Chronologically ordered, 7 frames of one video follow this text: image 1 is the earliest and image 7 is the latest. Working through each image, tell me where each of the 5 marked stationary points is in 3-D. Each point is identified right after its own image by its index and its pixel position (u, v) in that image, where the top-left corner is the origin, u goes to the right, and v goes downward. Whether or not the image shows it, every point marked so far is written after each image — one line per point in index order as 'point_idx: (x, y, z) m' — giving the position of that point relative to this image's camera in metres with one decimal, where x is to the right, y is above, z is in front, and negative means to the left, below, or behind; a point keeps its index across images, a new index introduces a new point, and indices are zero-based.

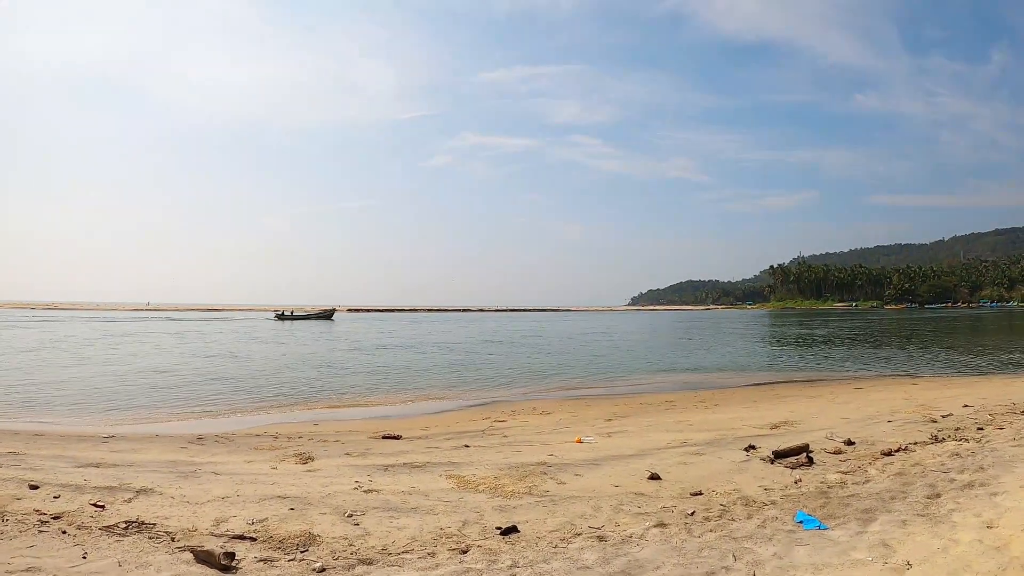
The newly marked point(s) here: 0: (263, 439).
0: (-6.7, -4.1, +14.7) m
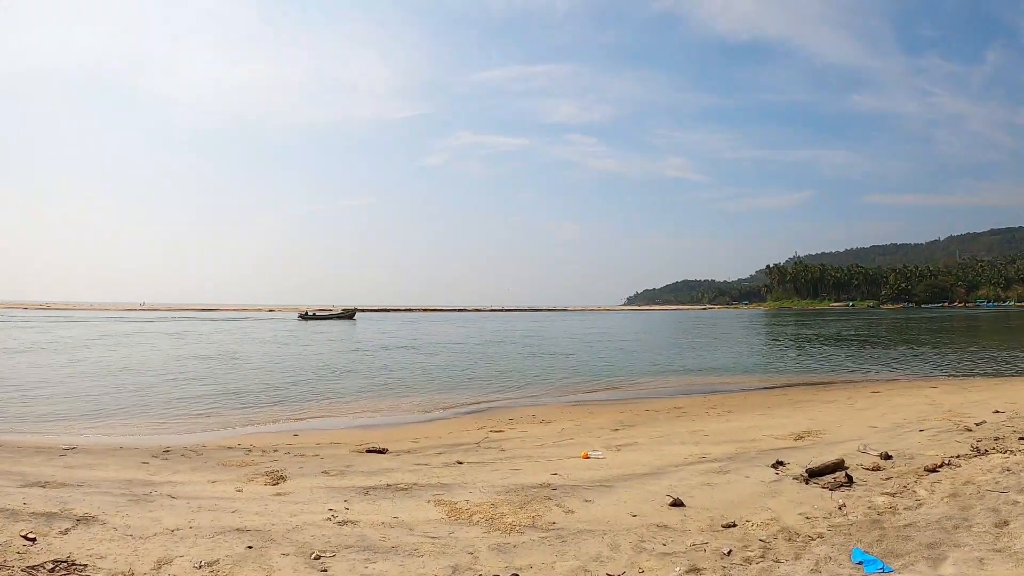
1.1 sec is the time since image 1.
0: (-6.7, -4.0, +13.3) m
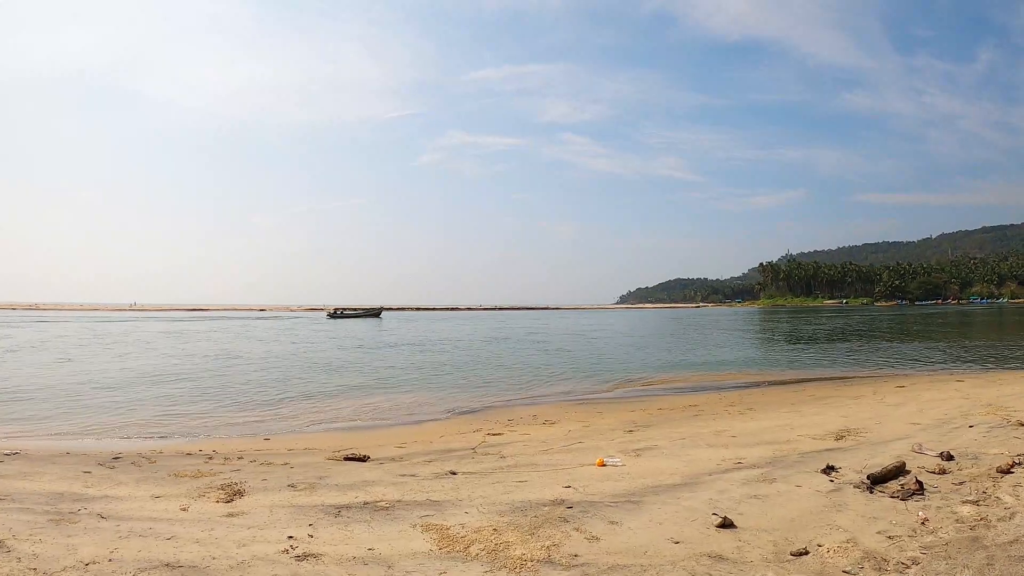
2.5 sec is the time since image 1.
0: (-6.7, -3.6, +11.5) m
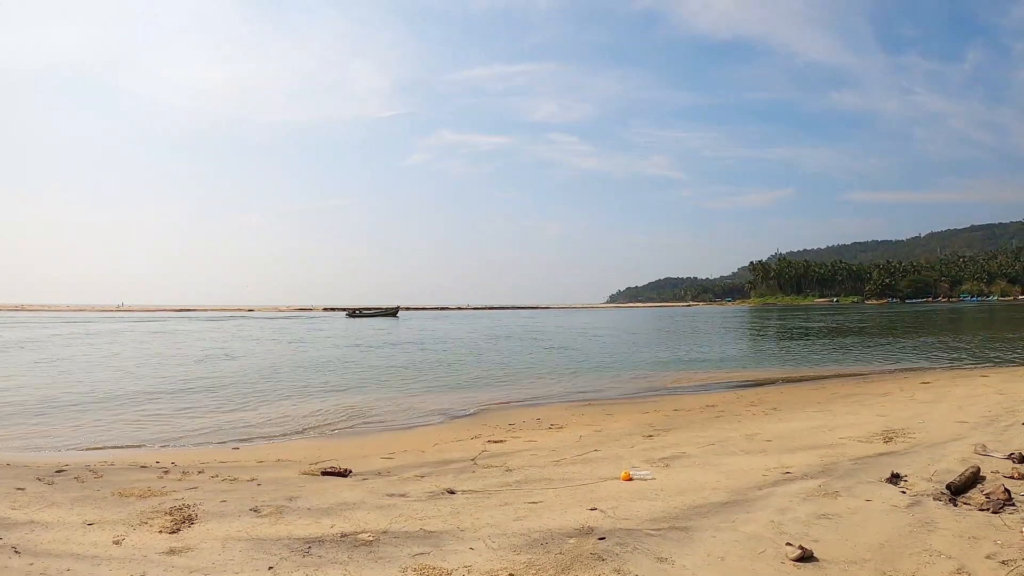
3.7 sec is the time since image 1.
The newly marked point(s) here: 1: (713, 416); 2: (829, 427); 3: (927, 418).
0: (-6.6, -3.4, +9.9) m
1: (+4.9, -3.2, +13.7) m
2: (+6.9, -3.0, +12.0) m
3: (+9.6, -3.0, +12.8) m
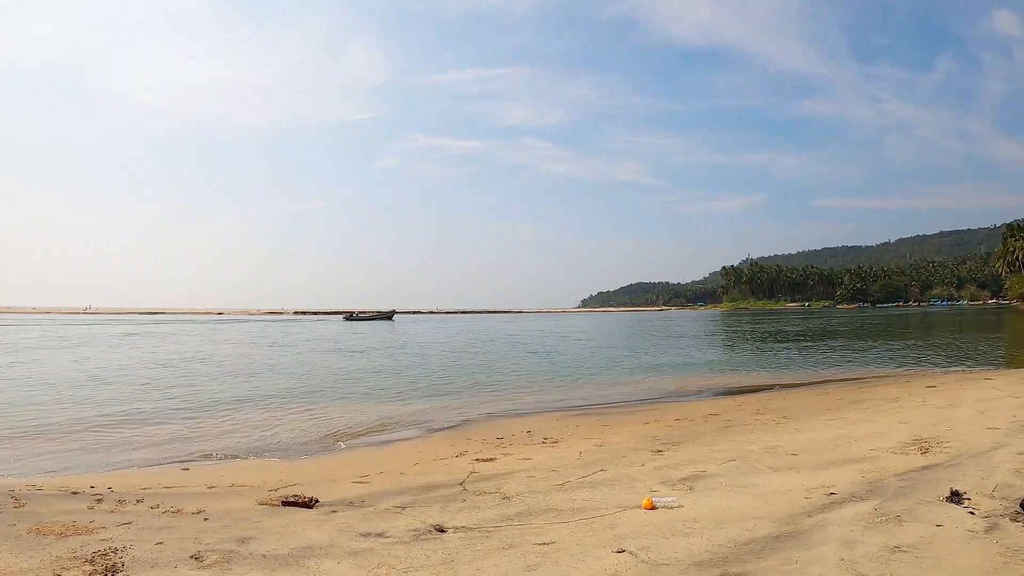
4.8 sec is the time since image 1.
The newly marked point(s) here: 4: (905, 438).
0: (-6.6, -3.3, +8.3) m
1: (+4.7, -3.1, +12.6) m
2: (+6.7, -2.9, +10.9) m
3: (+9.4, -2.9, +11.9) m
4: (+7.6, -2.9, +10.8) m
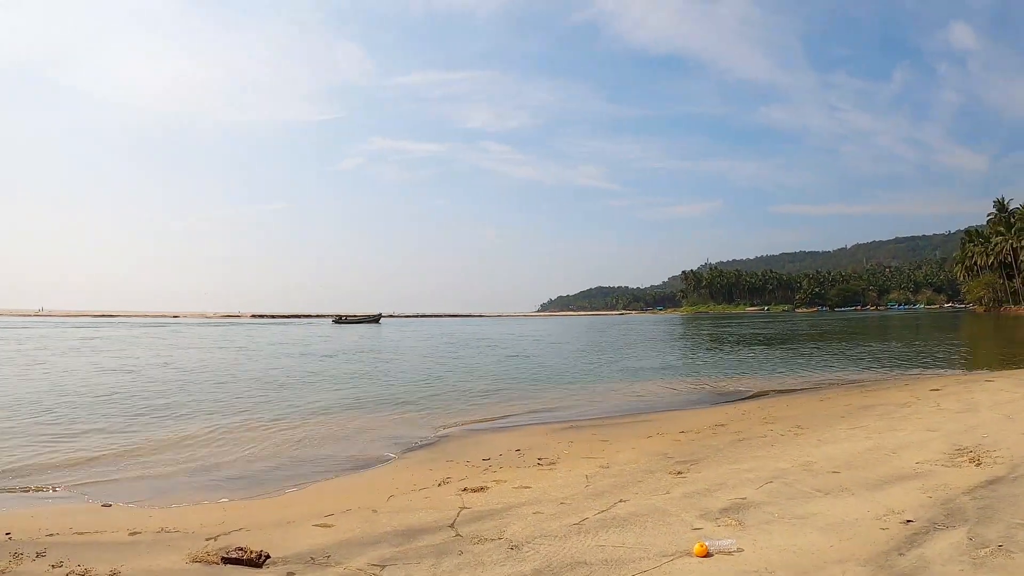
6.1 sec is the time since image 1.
0: (-6.6, -3.3, +6.3) m
1: (+4.5, -3.0, +11.3) m
2: (+6.6, -2.8, +9.7) m
3: (+9.2, -2.8, +10.8) m
4: (+7.5, -2.8, +9.6) m
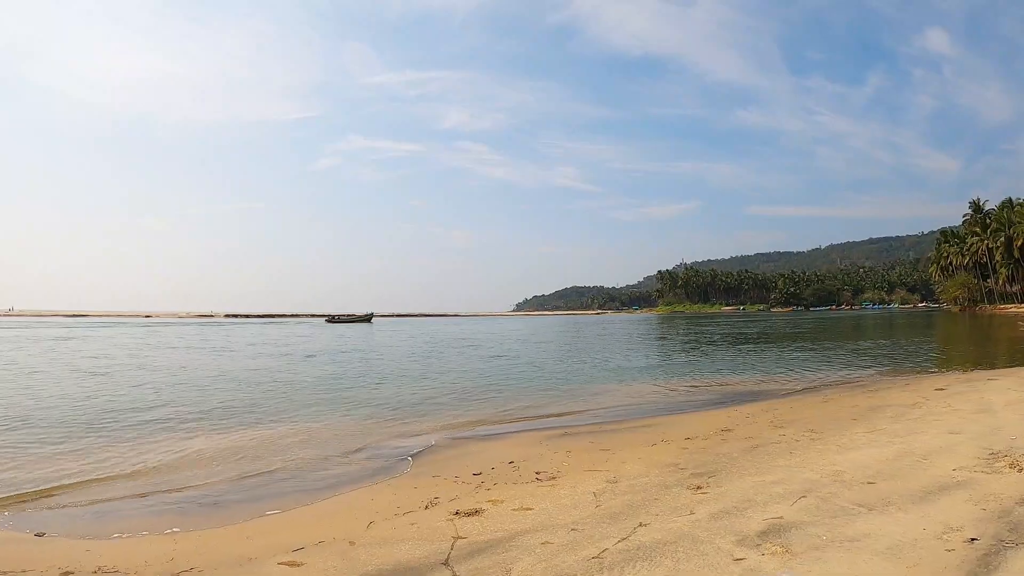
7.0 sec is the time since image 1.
0: (-6.5, -3.2, +5.1) m
1: (+4.4, -2.9, +10.4) m
2: (+6.5, -2.7, +8.9) m
3: (+9.1, -2.7, +10.1) m
4: (+7.4, -2.7, +8.9) m
